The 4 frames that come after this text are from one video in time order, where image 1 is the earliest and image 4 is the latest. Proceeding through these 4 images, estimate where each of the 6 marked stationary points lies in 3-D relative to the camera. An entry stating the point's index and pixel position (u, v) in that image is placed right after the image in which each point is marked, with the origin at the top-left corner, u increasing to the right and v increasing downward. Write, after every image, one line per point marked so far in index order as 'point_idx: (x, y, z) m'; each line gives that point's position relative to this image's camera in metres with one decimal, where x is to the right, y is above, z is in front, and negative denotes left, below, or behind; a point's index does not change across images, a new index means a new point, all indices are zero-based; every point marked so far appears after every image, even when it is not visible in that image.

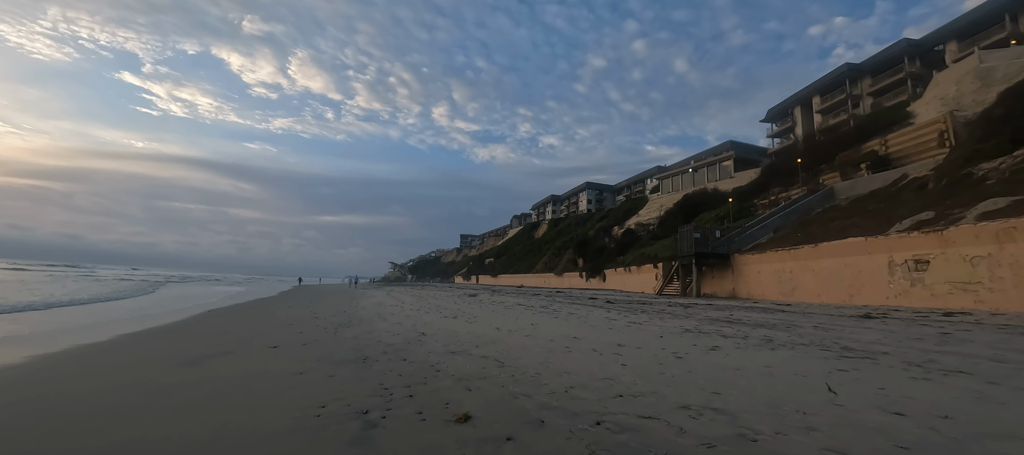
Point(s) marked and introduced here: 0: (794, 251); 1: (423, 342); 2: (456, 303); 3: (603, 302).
0: (+13.6, -1.2, +18.6) m
1: (-1.9, -2.5, +8.3) m
2: (-2.7, -3.6, +18.3) m
3: (+3.7, -3.1, +15.7) m
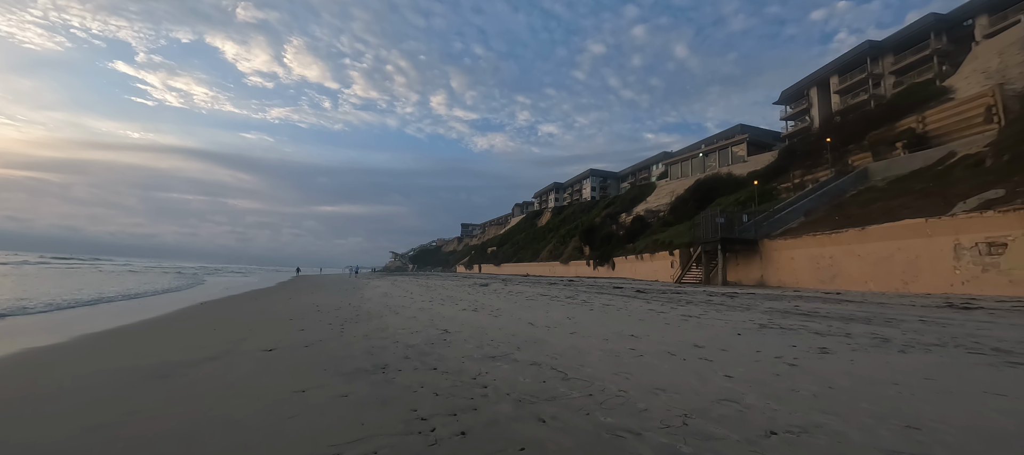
0: (+14.4, -0.4, +17.1) m
1: (-1.1, -2.0, +6.8) m
2: (-1.9, -2.9, +16.9) m
3: (+4.5, -2.4, +14.3) m
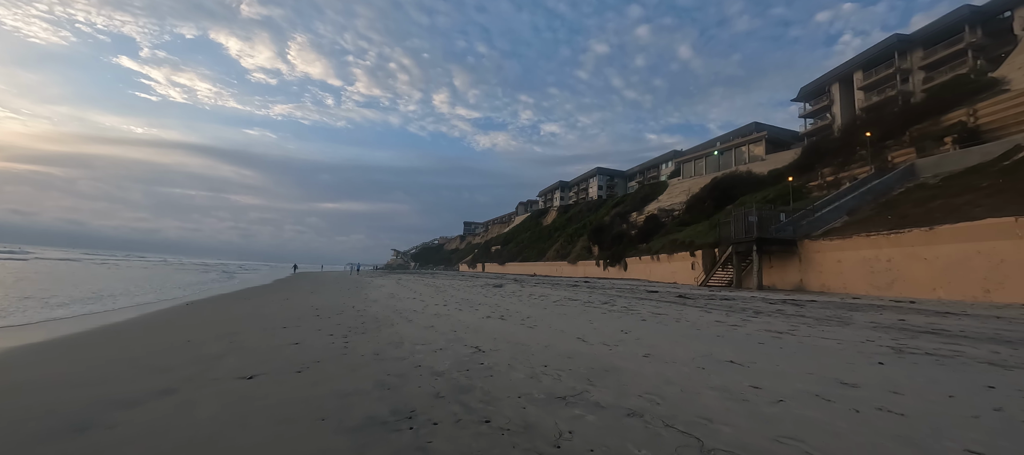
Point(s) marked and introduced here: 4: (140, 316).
0: (+15.2, -0.3, +15.4) m
1: (-0.3, -1.9, +5.1) m
2: (-1.1, -2.7, +15.2) m
3: (+5.3, -2.3, +12.6) m
4: (-10.1, -2.4, +10.5) m
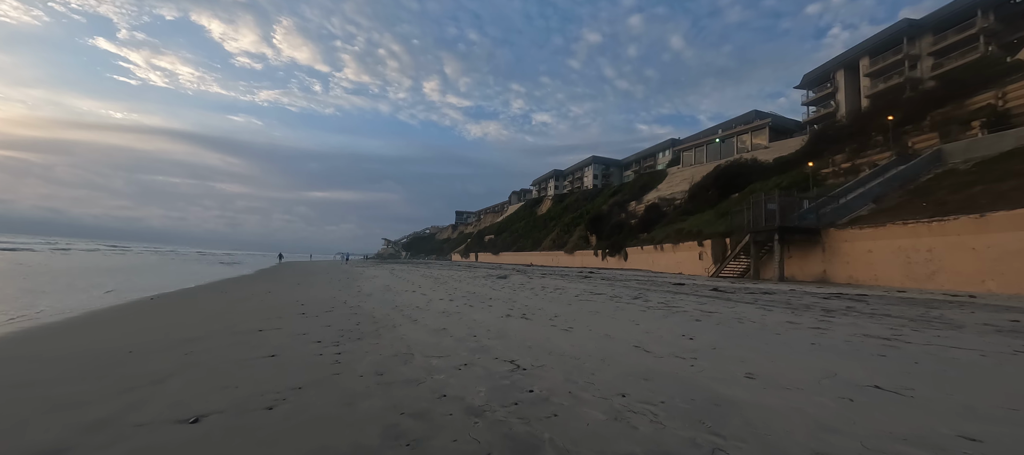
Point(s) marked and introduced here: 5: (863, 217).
0: (+15.6, +0.1, +14.1) m
1: (+0.3, -1.6, +3.6) m
2: (-0.7, -2.2, +13.7) m
3: (+5.8, -1.8, +11.2) m
4: (-9.6, -2.0, +8.7) m
5: (+16.4, +0.5, +18.0) m
